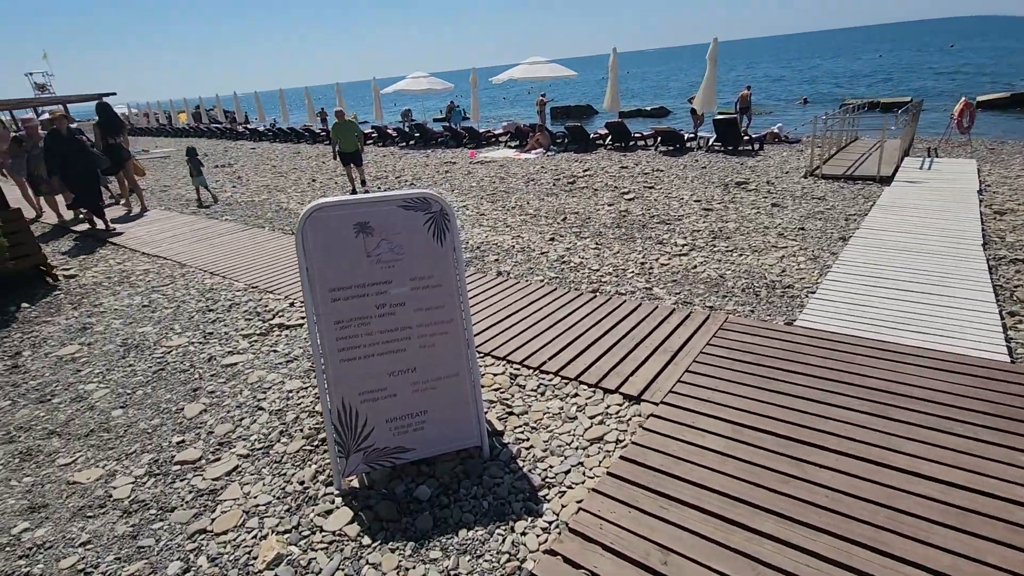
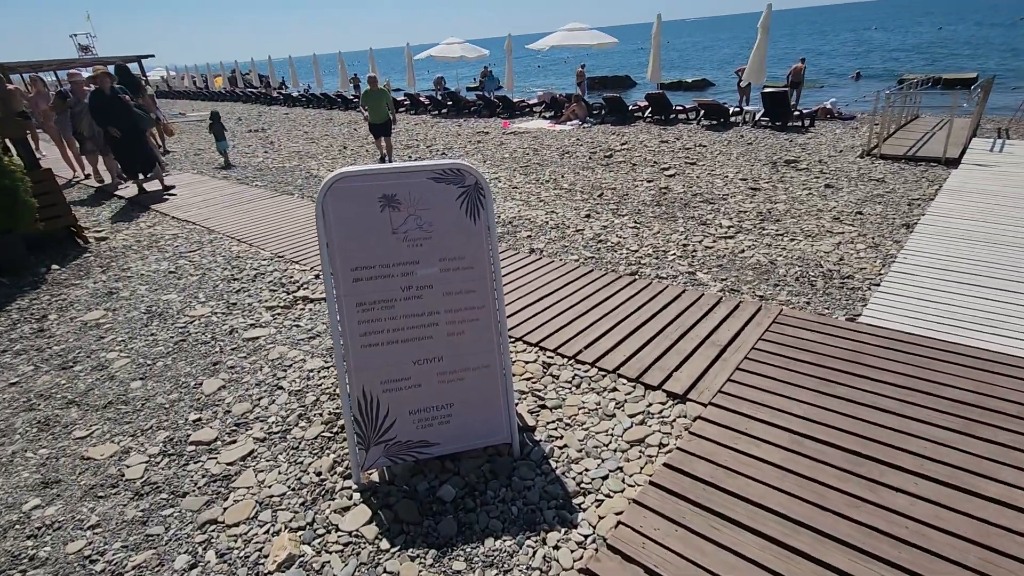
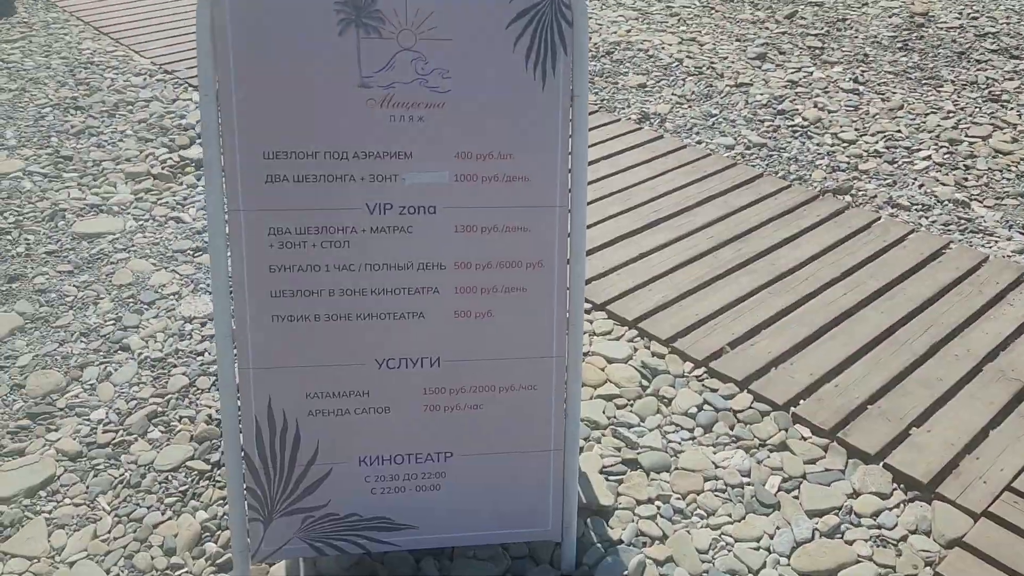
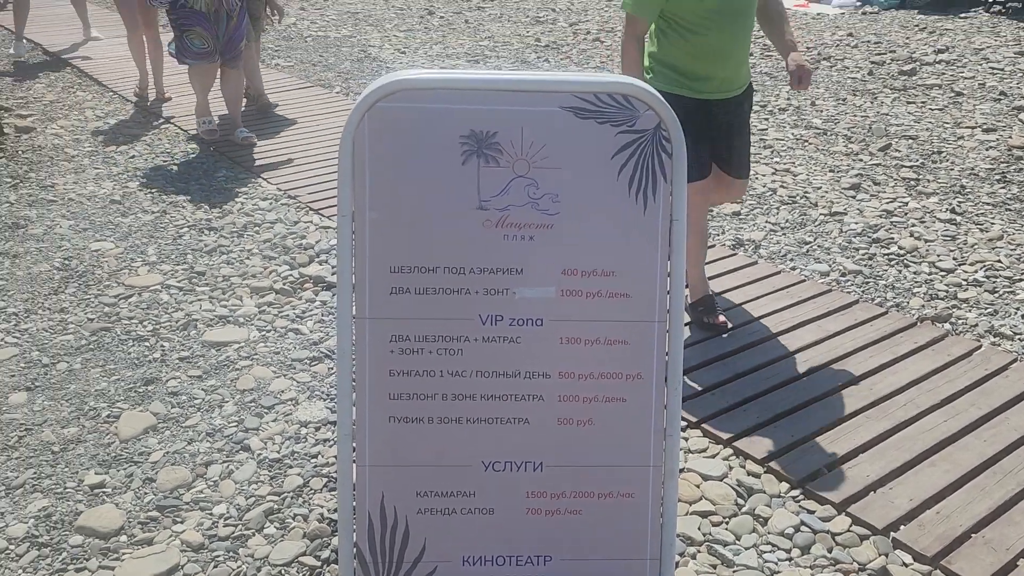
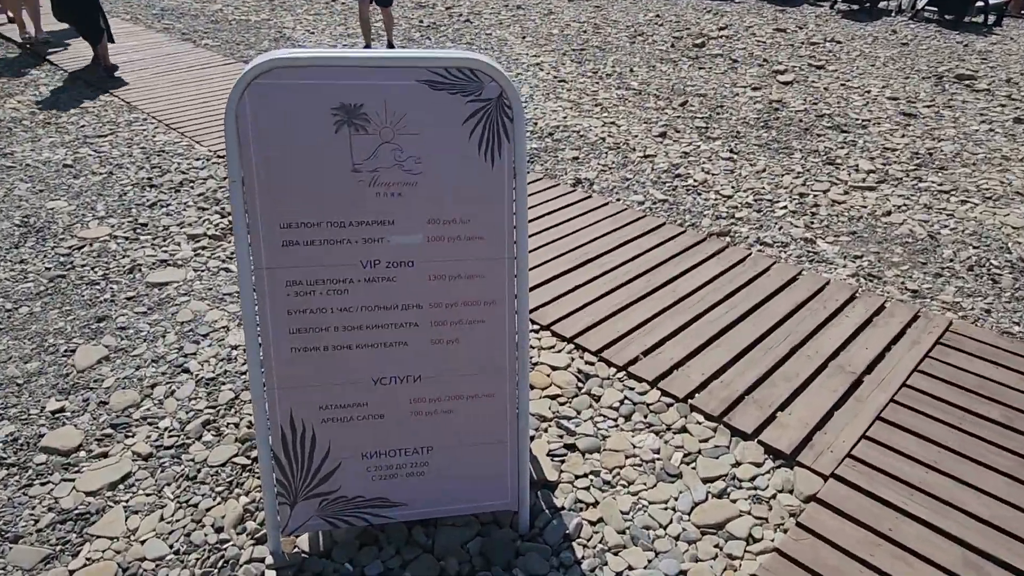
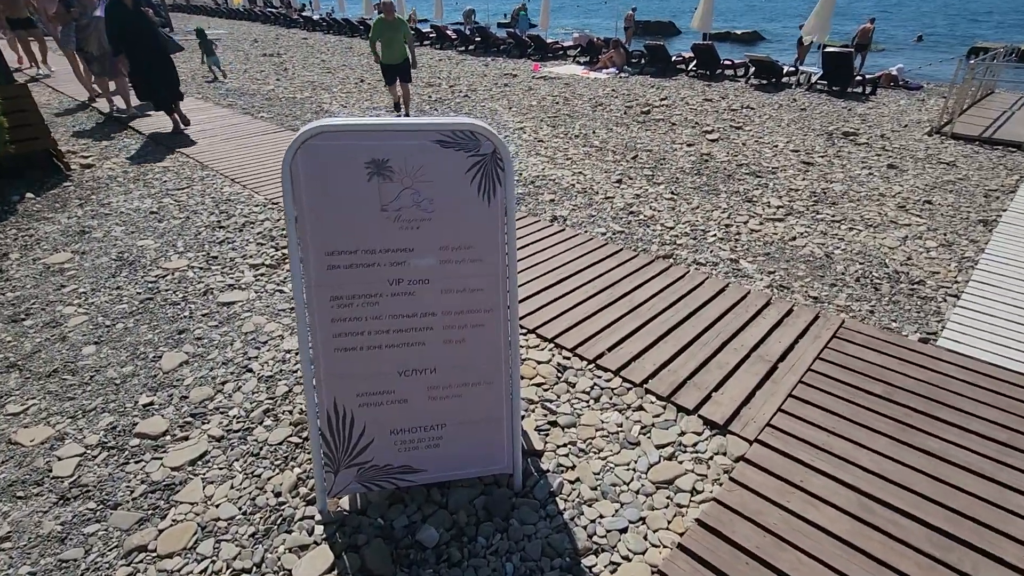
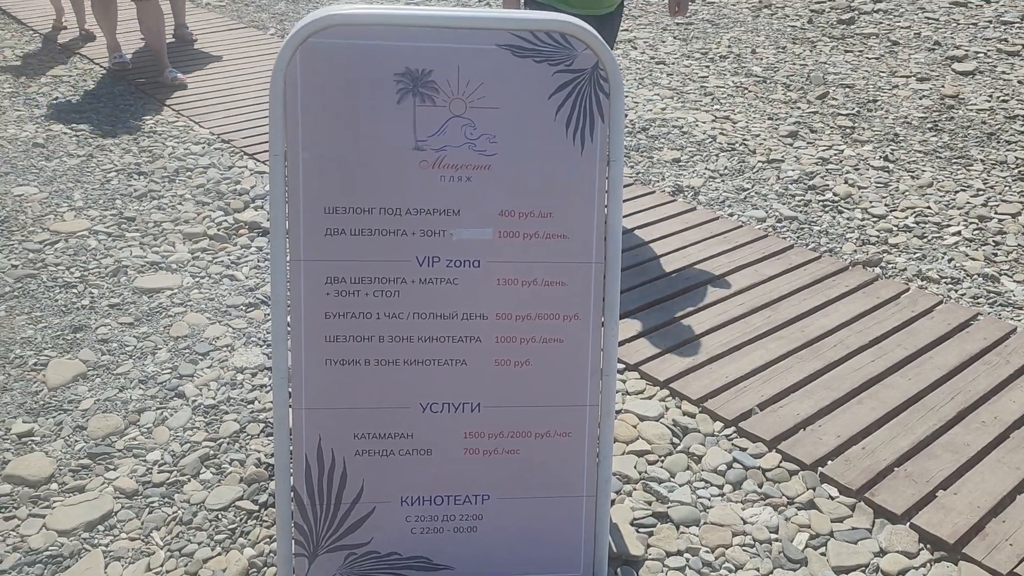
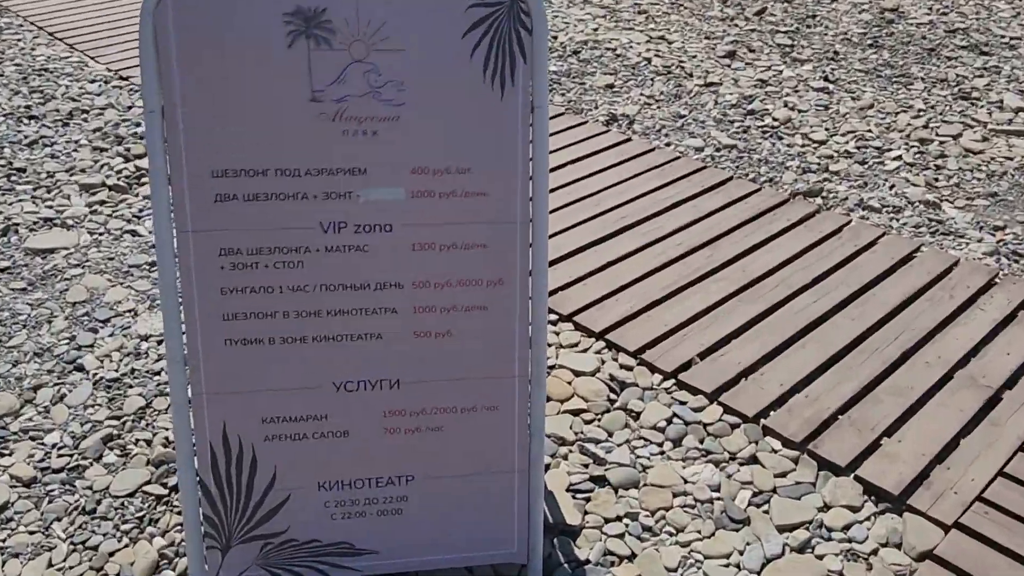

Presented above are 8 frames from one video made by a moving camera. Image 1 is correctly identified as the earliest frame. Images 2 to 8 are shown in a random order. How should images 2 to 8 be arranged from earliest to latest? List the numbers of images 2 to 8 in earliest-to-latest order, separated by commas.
2, 6, 5, 8, 3, 7, 4
